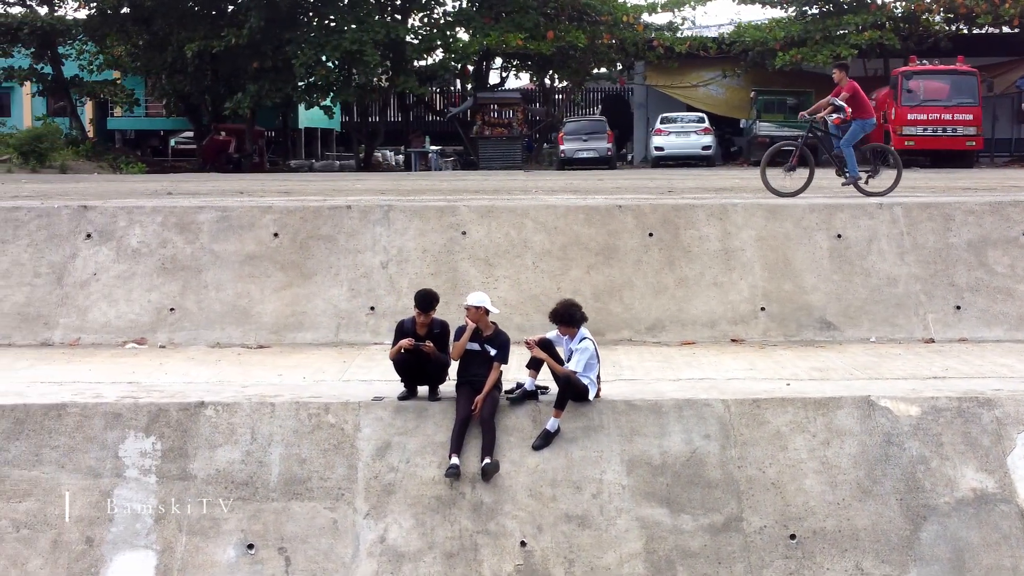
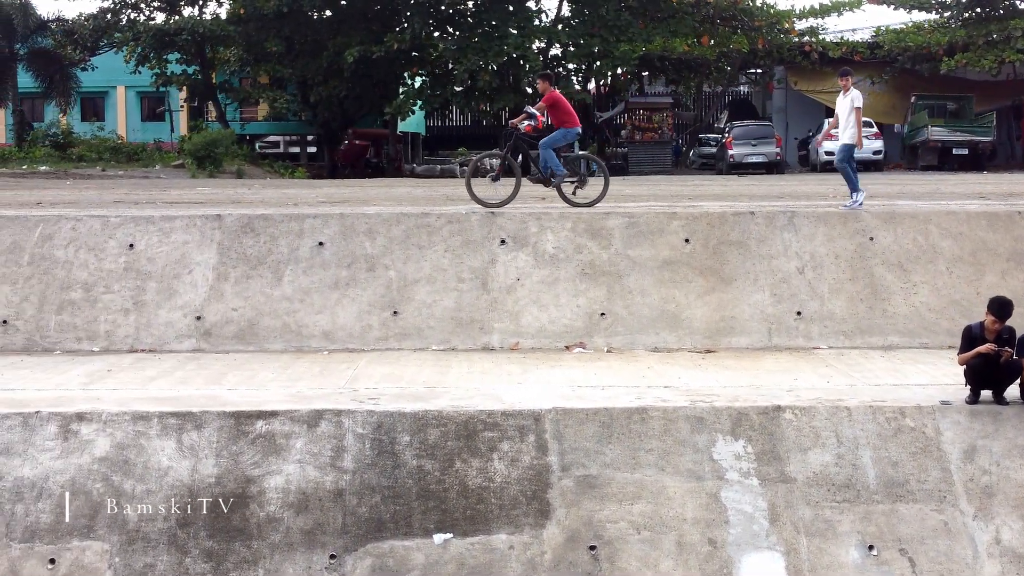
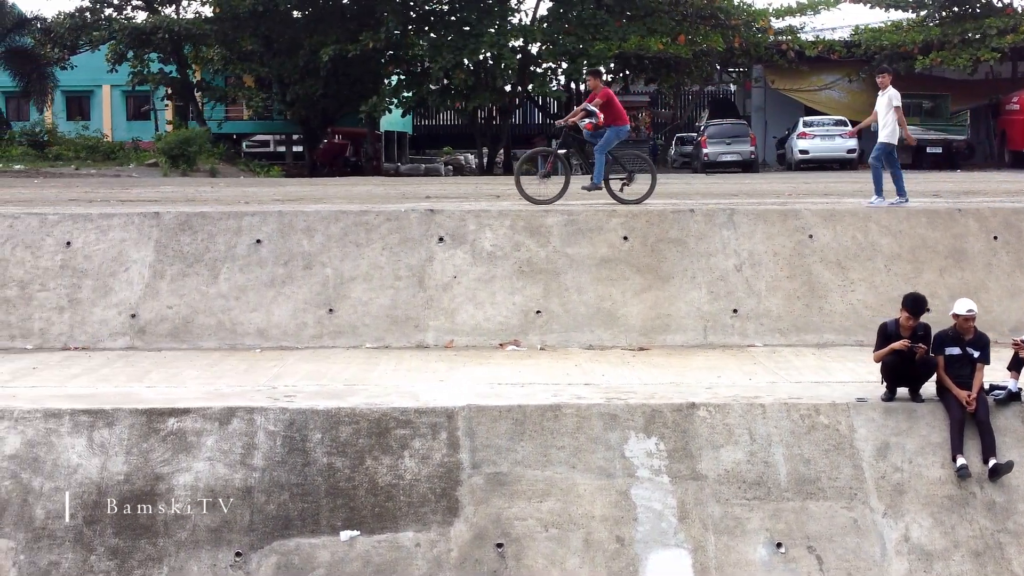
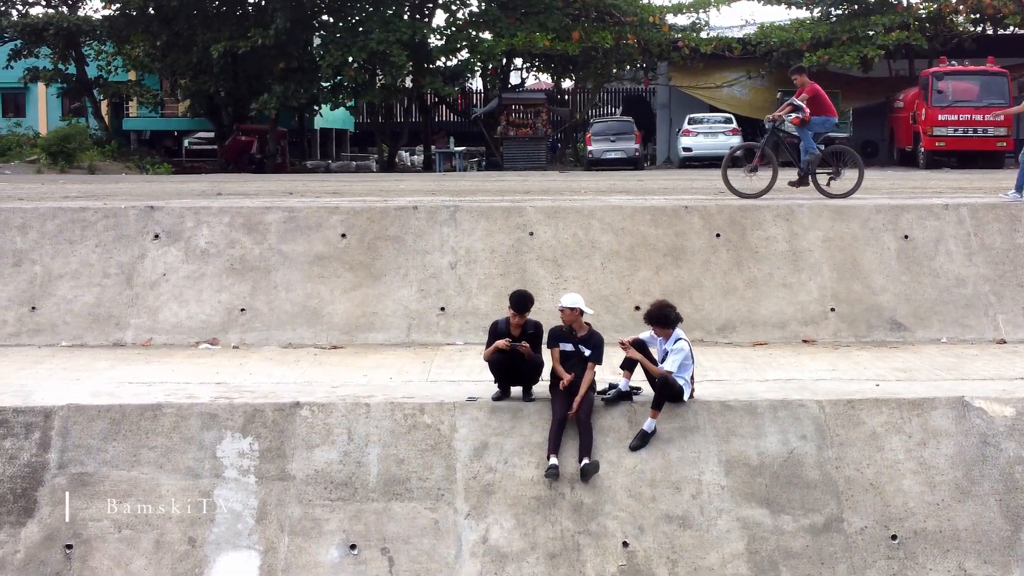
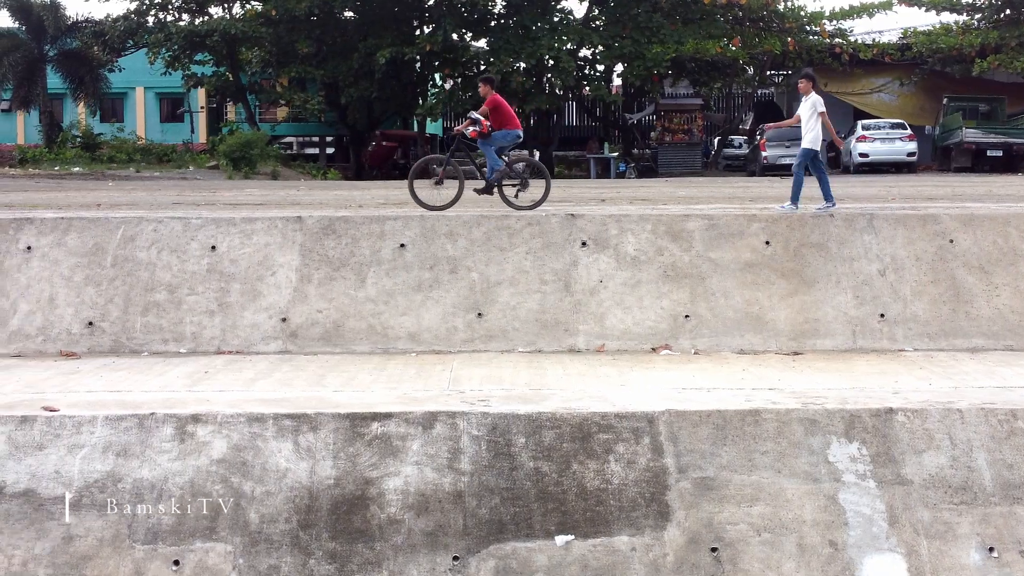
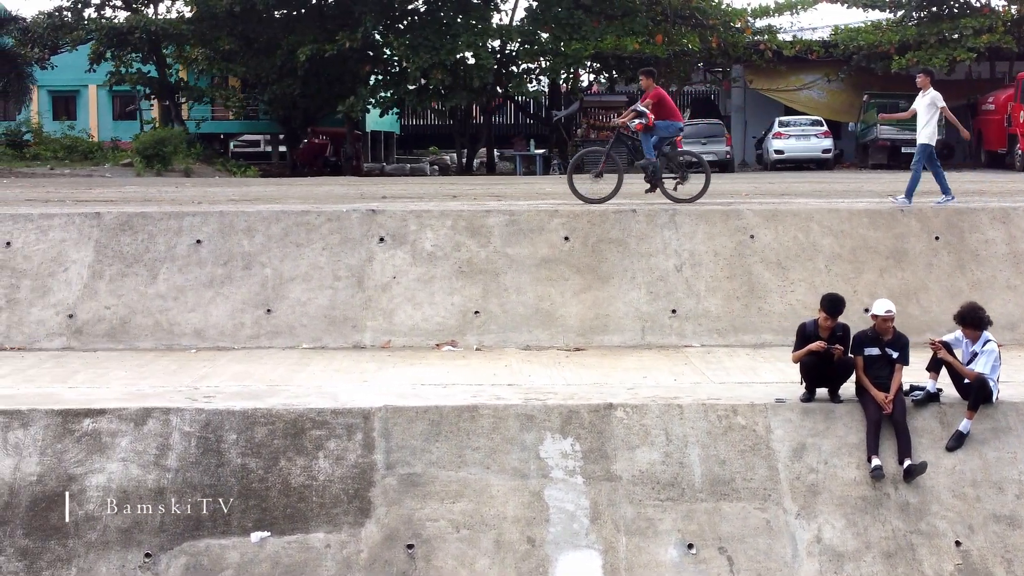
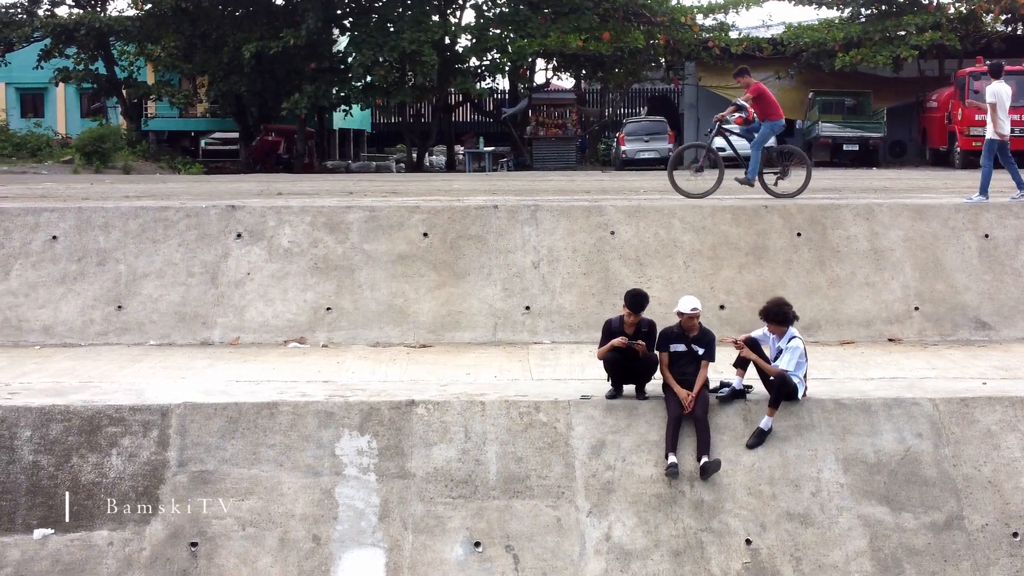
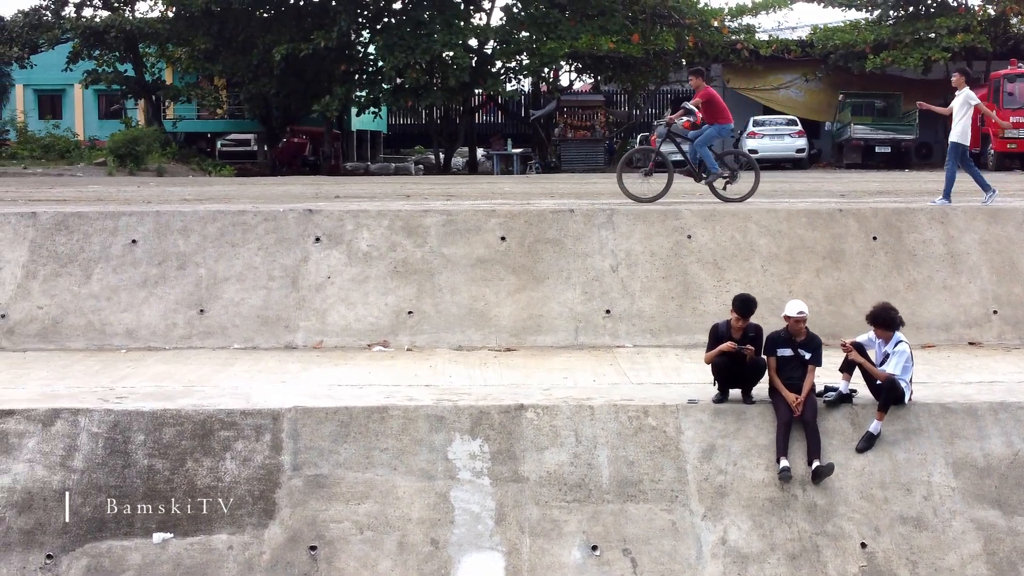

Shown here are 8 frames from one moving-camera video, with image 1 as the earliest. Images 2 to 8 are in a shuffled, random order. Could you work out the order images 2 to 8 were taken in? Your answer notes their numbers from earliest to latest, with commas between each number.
4, 7, 8, 6, 3, 2, 5
